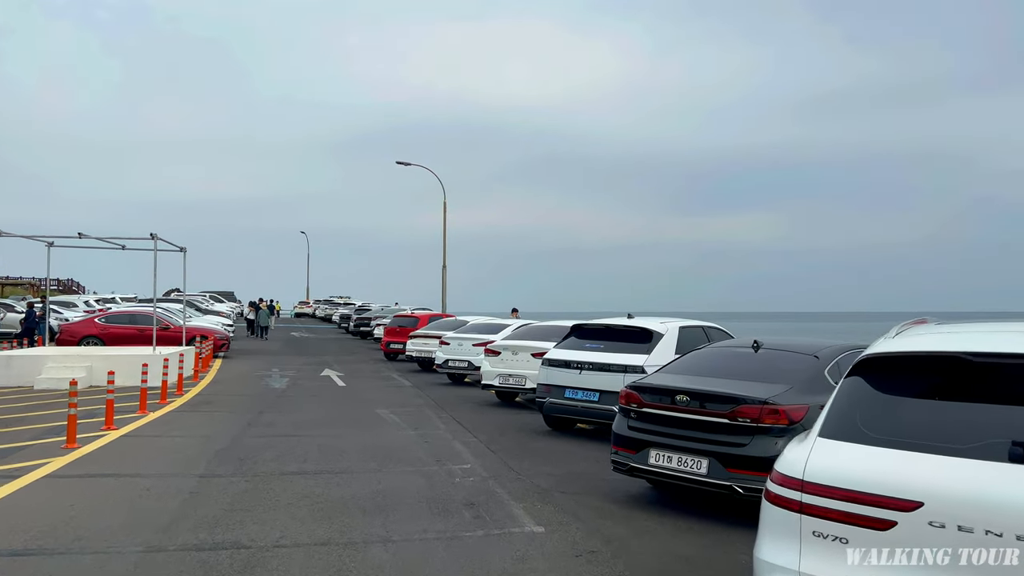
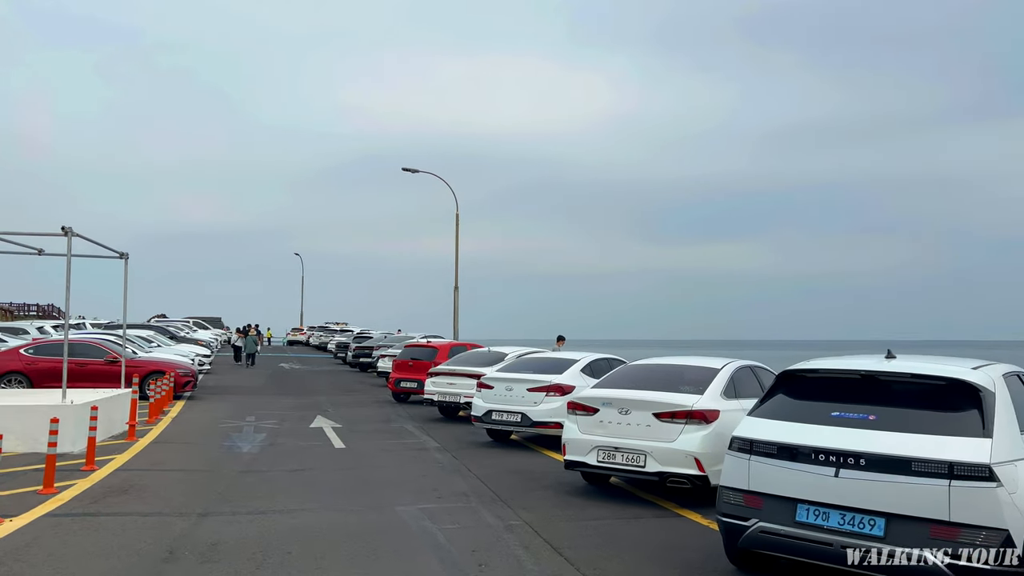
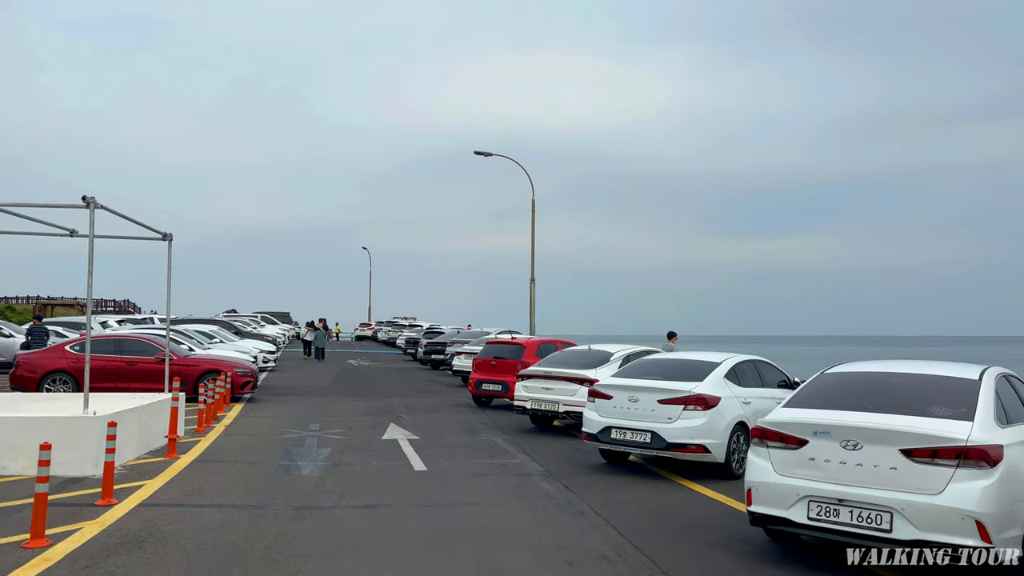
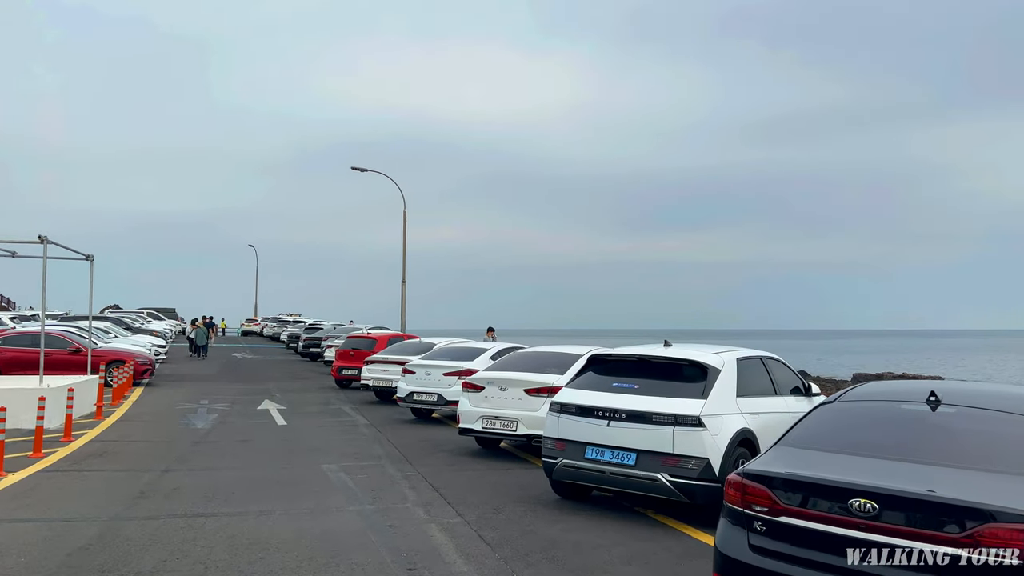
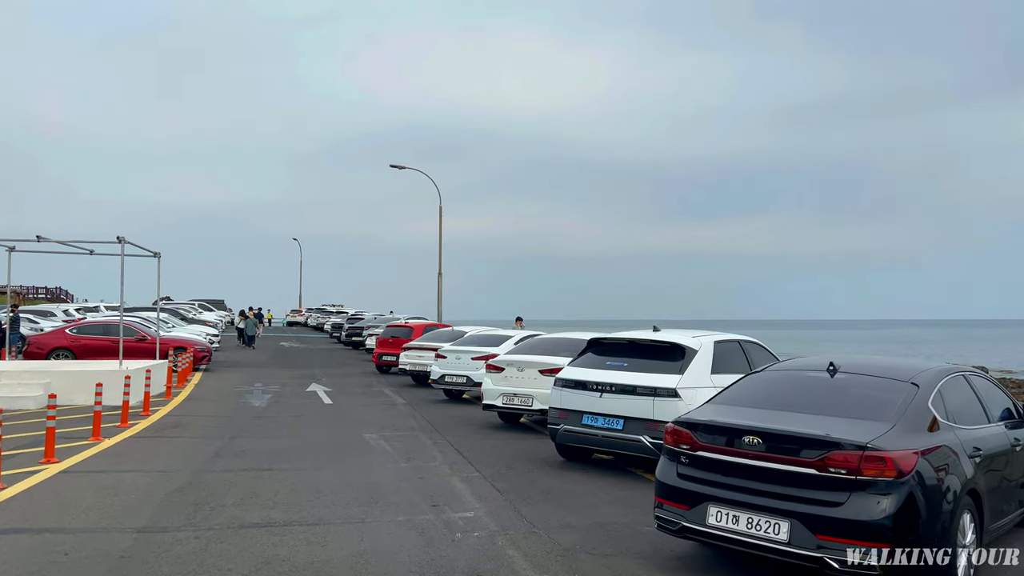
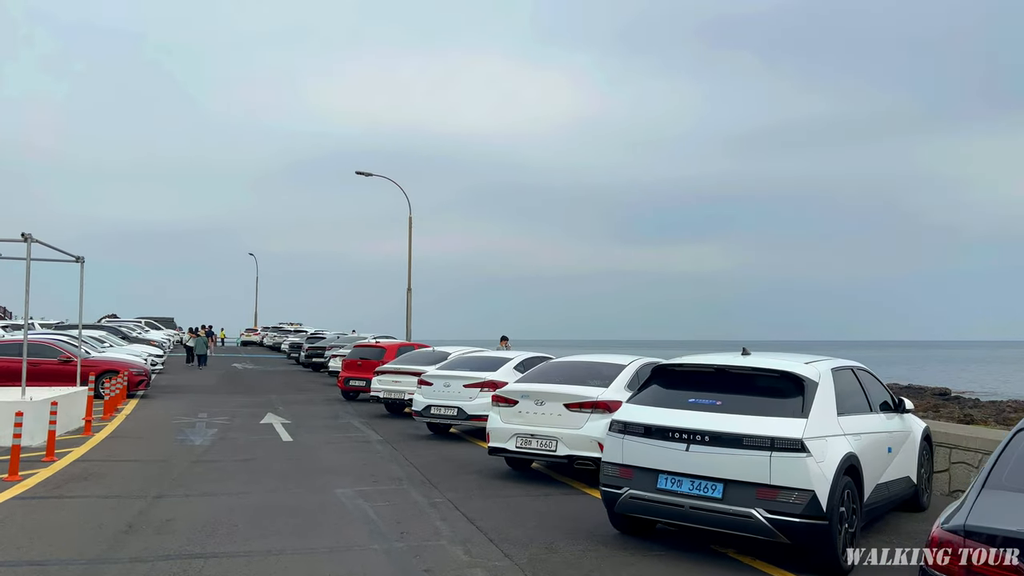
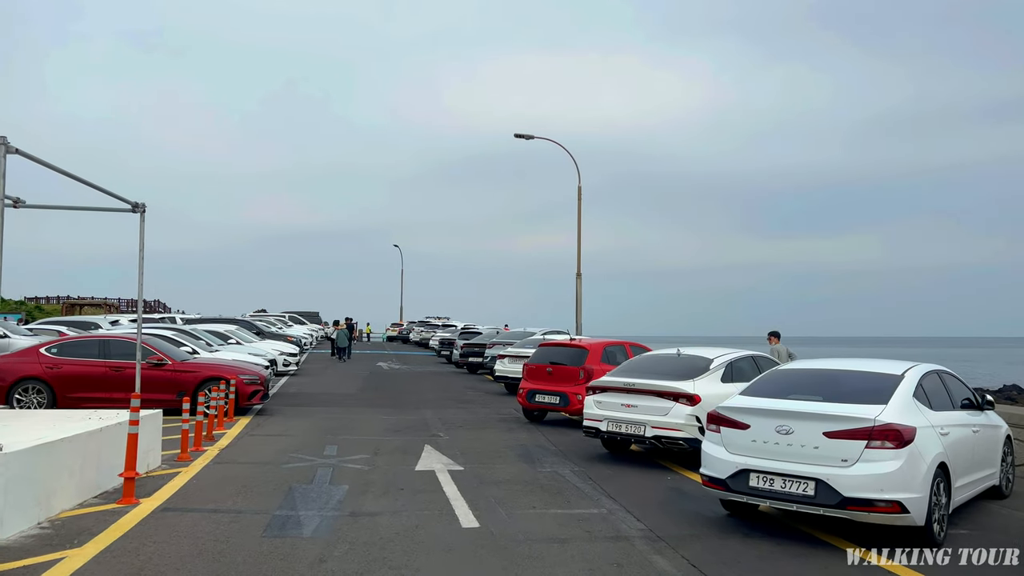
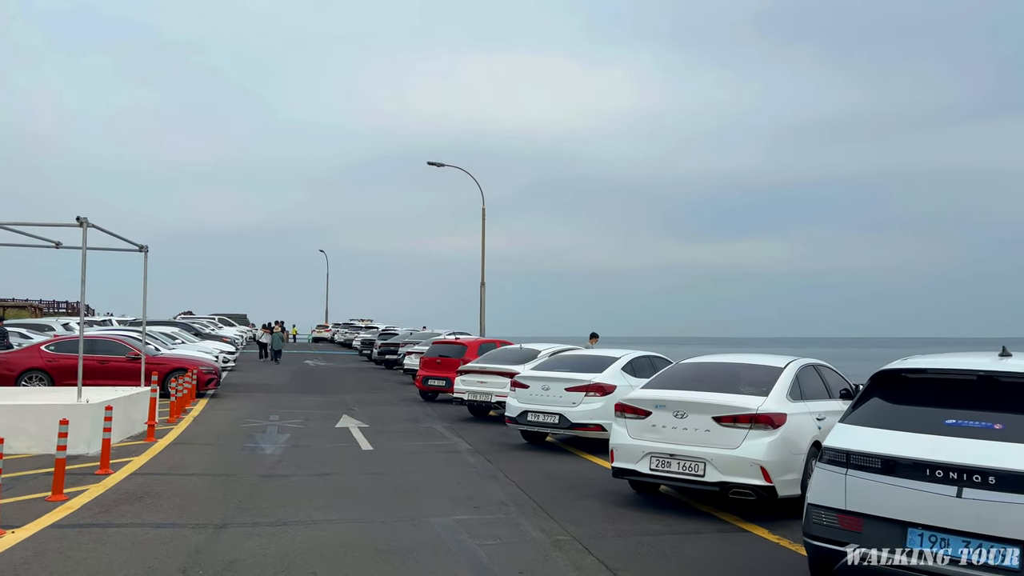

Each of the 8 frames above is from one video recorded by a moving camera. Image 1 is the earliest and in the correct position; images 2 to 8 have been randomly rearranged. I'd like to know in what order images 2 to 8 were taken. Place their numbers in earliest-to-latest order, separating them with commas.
5, 4, 6, 2, 8, 3, 7
